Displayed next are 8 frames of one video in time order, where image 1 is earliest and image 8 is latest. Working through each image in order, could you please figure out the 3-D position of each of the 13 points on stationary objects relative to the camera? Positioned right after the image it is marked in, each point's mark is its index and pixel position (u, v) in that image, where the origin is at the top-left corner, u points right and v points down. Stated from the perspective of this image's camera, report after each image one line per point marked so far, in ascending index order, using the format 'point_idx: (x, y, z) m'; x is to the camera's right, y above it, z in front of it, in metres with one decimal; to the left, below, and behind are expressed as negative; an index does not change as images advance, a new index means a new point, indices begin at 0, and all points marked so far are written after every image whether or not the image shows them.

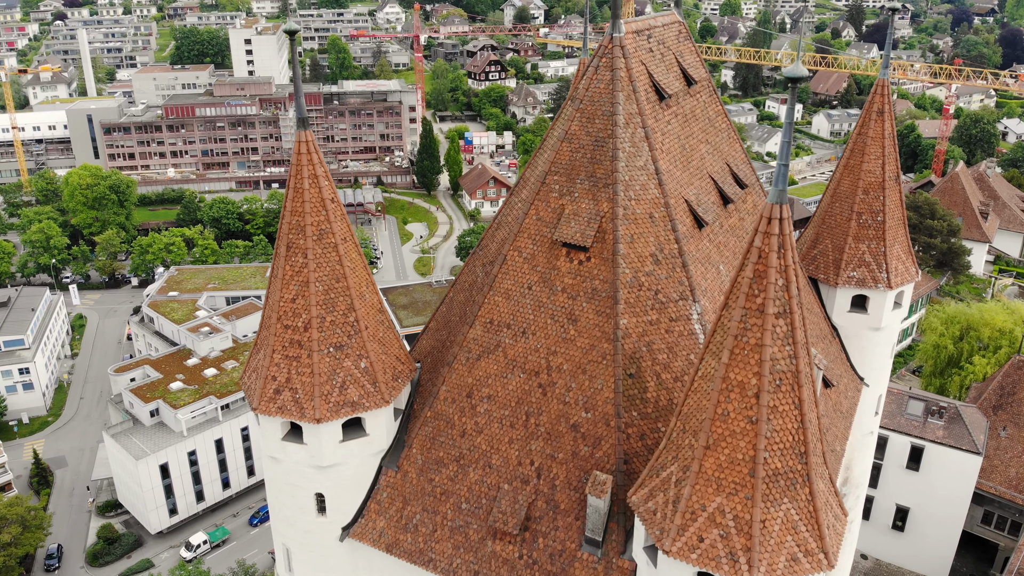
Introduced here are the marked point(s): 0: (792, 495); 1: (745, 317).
0: (+6.0, -4.4, +17.6) m
1: (+4.9, -0.6, +17.1) m
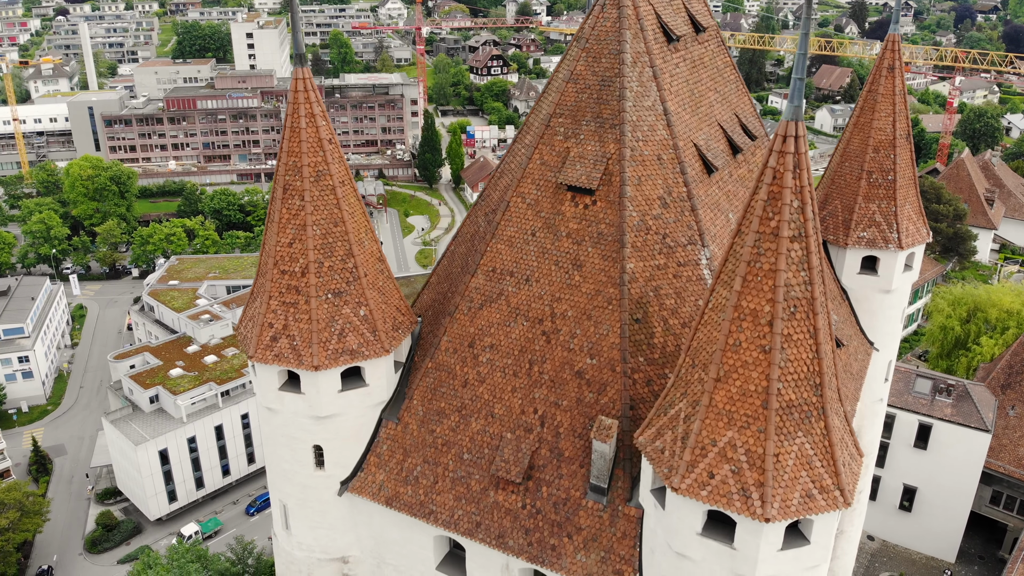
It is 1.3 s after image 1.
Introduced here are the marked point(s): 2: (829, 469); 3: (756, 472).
0: (+6.1, -2.9, +17.0) m
1: (+5.0, +1.0, +16.4) m
2: (+6.6, -3.7, +17.1) m
3: (+5.0, -3.8, +16.7) m
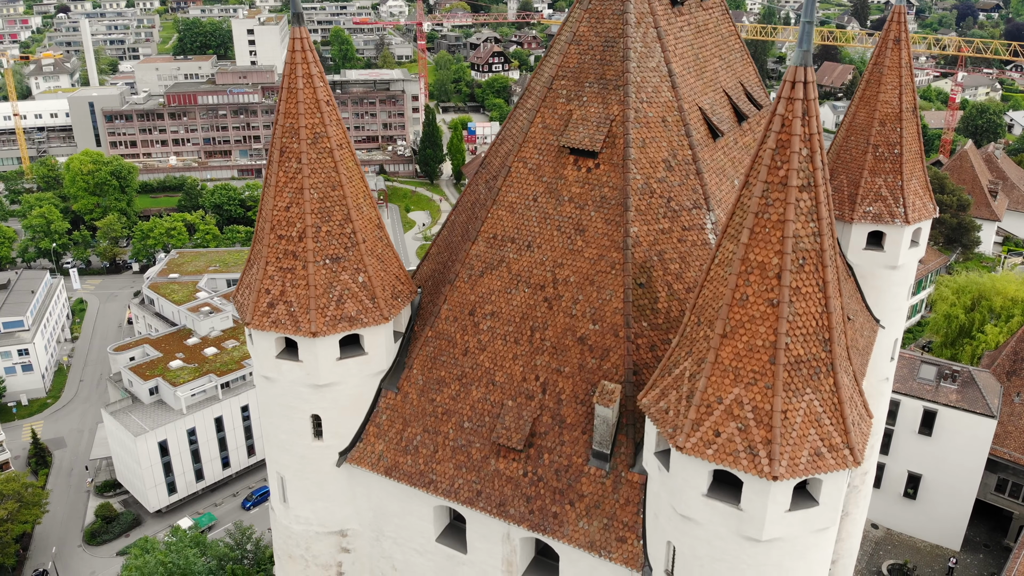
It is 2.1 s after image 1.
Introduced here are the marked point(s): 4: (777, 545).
0: (+6.1, -1.9, +16.6) m
1: (+5.0, +1.9, +16.0) m
2: (+6.6, -2.8, +16.7) m
3: (+5.0, -2.8, +16.3) m
4: (+5.5, -5.4, +17.2) m
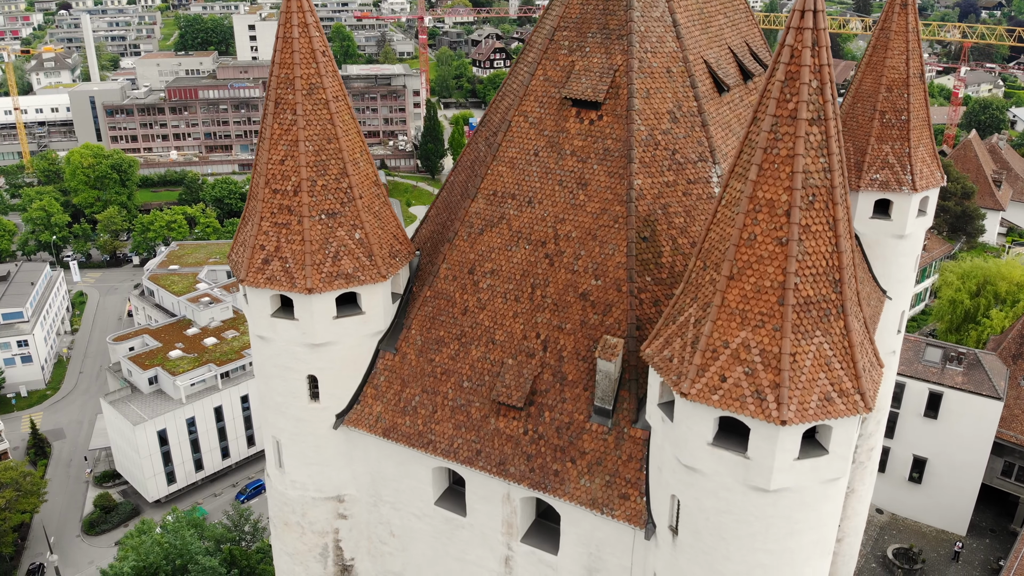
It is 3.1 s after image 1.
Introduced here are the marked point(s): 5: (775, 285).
0: (+6.1, -0.8, +16.1) m
1: (+5.0, +3.1, +15.5) m
2: (+6.6, -1.6, +16.2) m
3: (+5.0, -1.6, +15.8) m
4: (+5.5, -4.2, +16.7) m
5: (+5.1, +0.1, +15.8) m
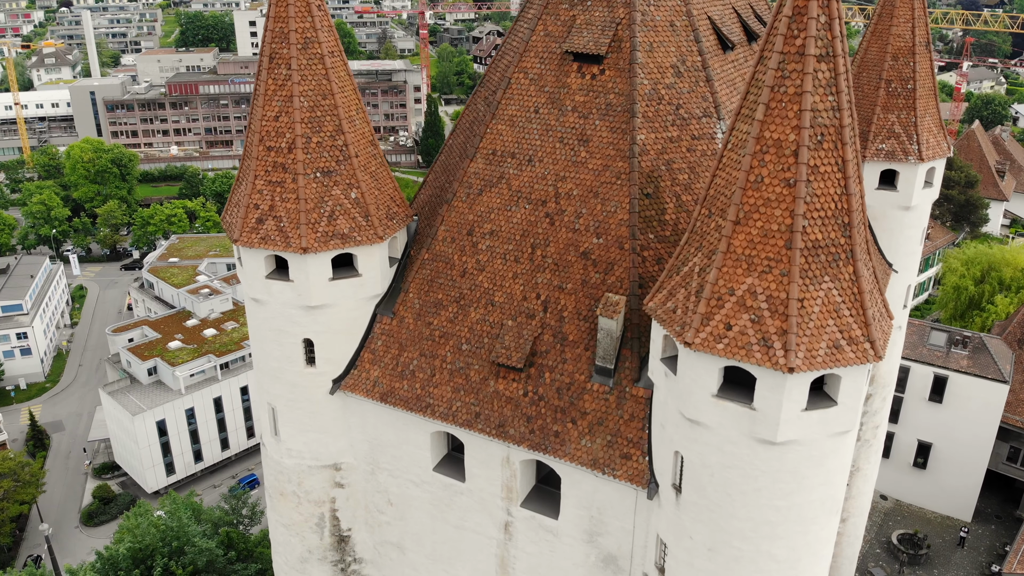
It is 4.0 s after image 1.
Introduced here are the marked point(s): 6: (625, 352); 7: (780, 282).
0: (+6.1, +0.3, +15.6) m
1: (+5.0, +4.1, +15.1) m
2: (+6.6, -0.6, +15.7) m
3: (+5.0, -0.6, +15.3) m
4: (+5.5, -3.2, +16.2) m
5: (+5.1, +1.1, +15.3) m
6: (+2.7, -1.5, +19.7) m
7: (+5.0, +0.1, +15.4) m
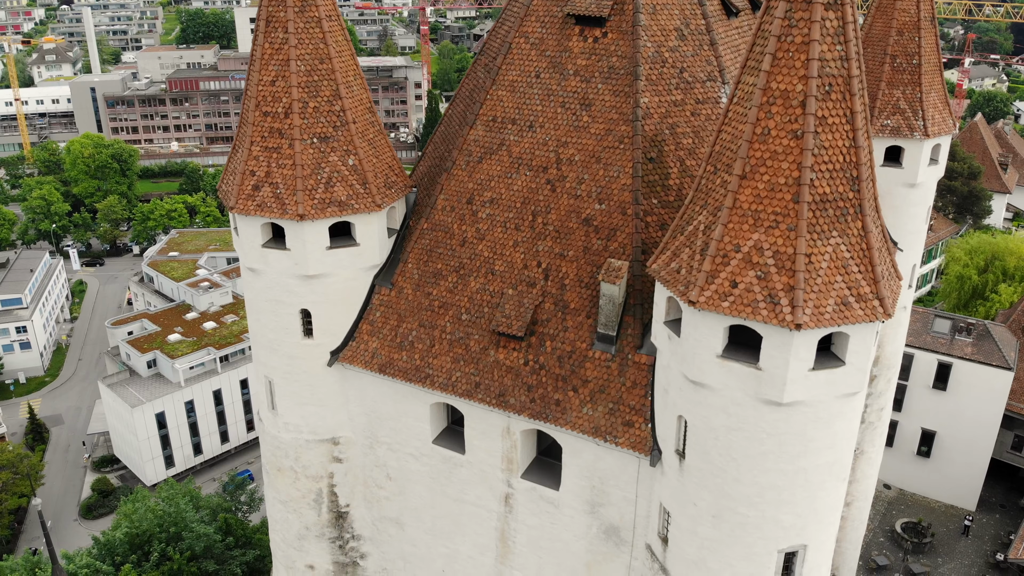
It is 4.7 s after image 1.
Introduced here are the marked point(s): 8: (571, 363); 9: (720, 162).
0: (+6.1, +1.1, +15.2) m
1: (+5.0, +4.9, +14.7) m
2: (+6.6, +0.2, +15.3) m
3: (+5.0, +0.2, +14.9) m
4: (+5.5, -2.4, +15.8) m
5: (+5.1, +1.9, +14.9) m
6: (+2.7, -0.7, +19.3) m
7: (+5.0, +0.9, +15.0) m
8: (+1.4, -1.8, +19.8) m
9: (+4.1, +2.5, +16.1) m
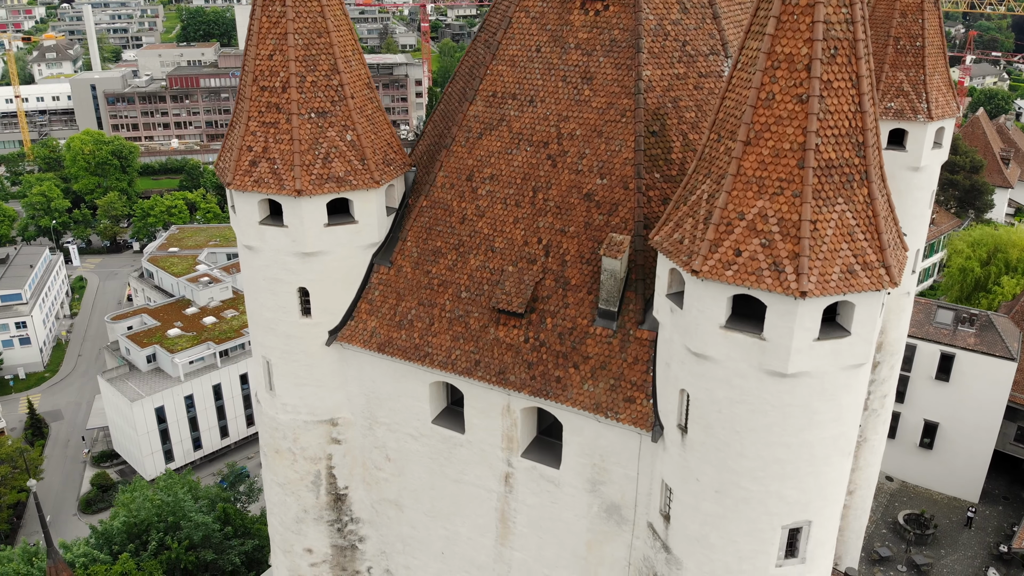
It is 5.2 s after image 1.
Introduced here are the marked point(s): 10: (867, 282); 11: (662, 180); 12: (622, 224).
0: (+6.1, +1.7, +15.0) m
1: (+5.0, +5.5, +14.5) m
2: (+6.6, +0.8, +15.1) m
3: (+5.0, +0.8, +14.7) m
4: (+5.5, -1.8, +15.6) m
5: (+5.1, +2.5, +14.7) m
6: (+2.7, -0.1, +19.1) m
7: (+5.0, +1.5, +14.7) m
8: (+1.4, -1.2, +19.5) m
9: (+4.1, +3.1, +15.8) m
10: (+6.4, +0.1, +14.8) m
11: (+3.5, +2.6, +19.4) m
12: (+2.6, +1.5, +19.2) m
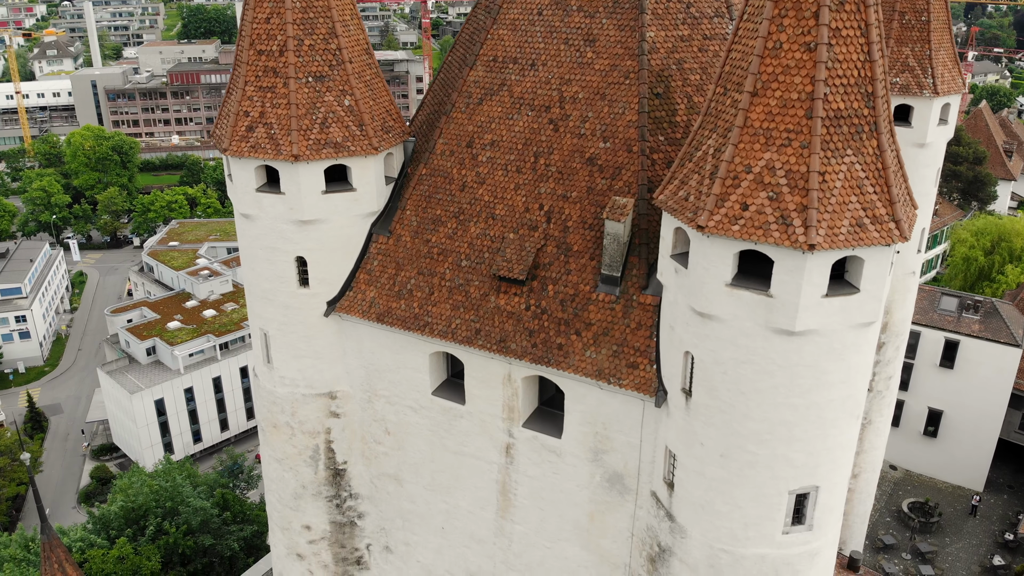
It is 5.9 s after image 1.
0: (+6.1, +2.5, +14.6) m
1: (+5.0, +6.3, +14.1) m
2: (+6.6, +1.6, +14.7) m
3: (+5.0, +1.6, +14.3) m
4: (+5.6, -1.0, +15.2) m
5: (+5.1, +3.3, +14.3) m
6: (+2.7, +0.7, +18.7) m
7: (+5.1, +2.3, +14.4) m
8: (+1.4, -0.4, +19.2) m
9: (+4.1, +3.9, +15.5) m
10: (+6.4, +0.9, +14.5) m
11: (+3.6, +3.4, +19.0) m
12: (+2.6, +2.4, +18.9) m
